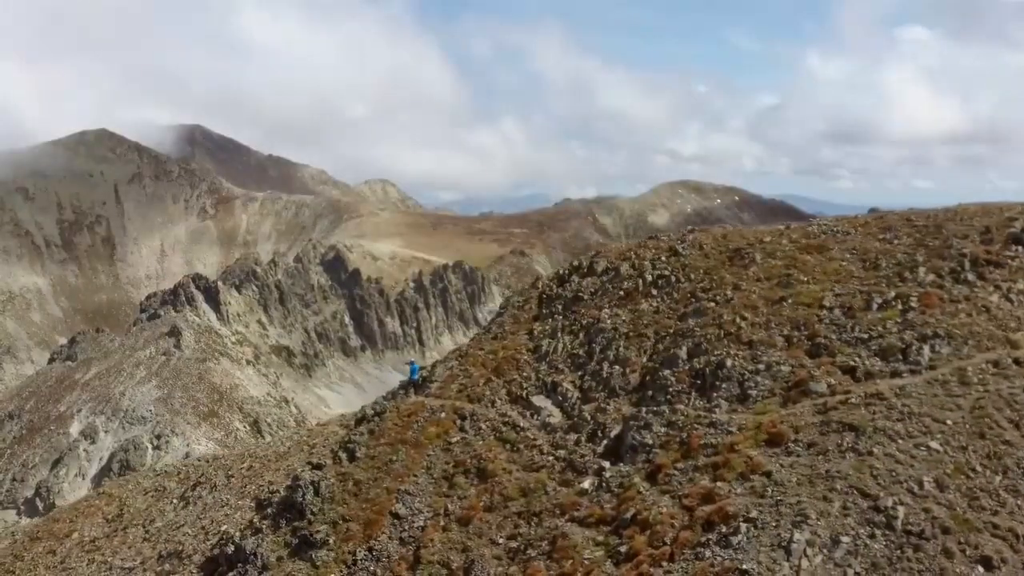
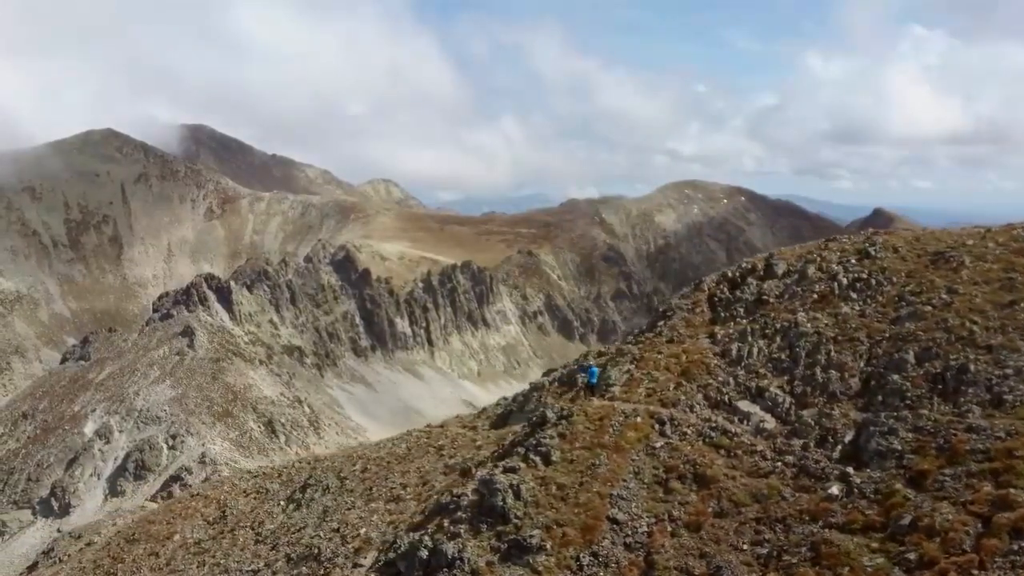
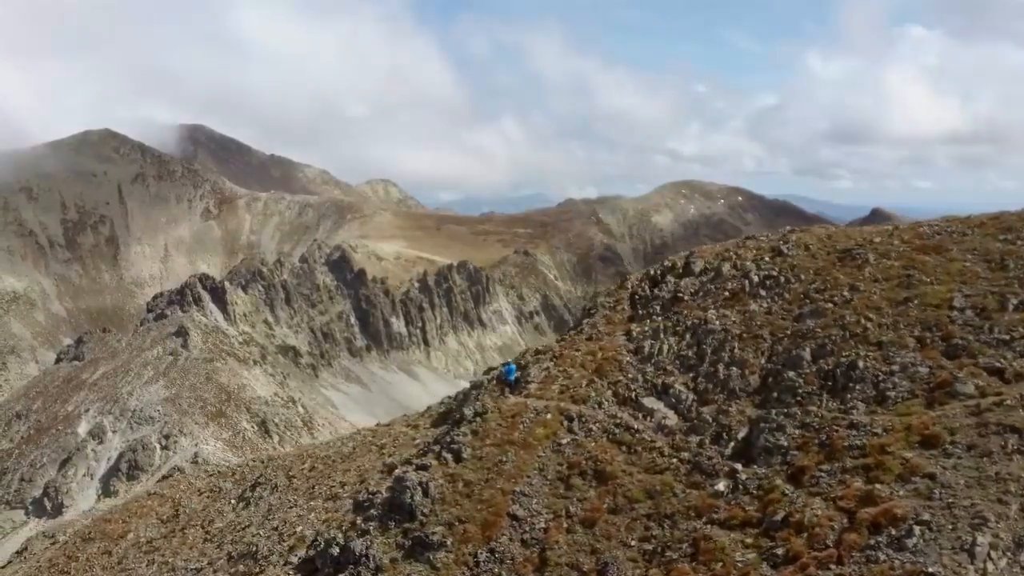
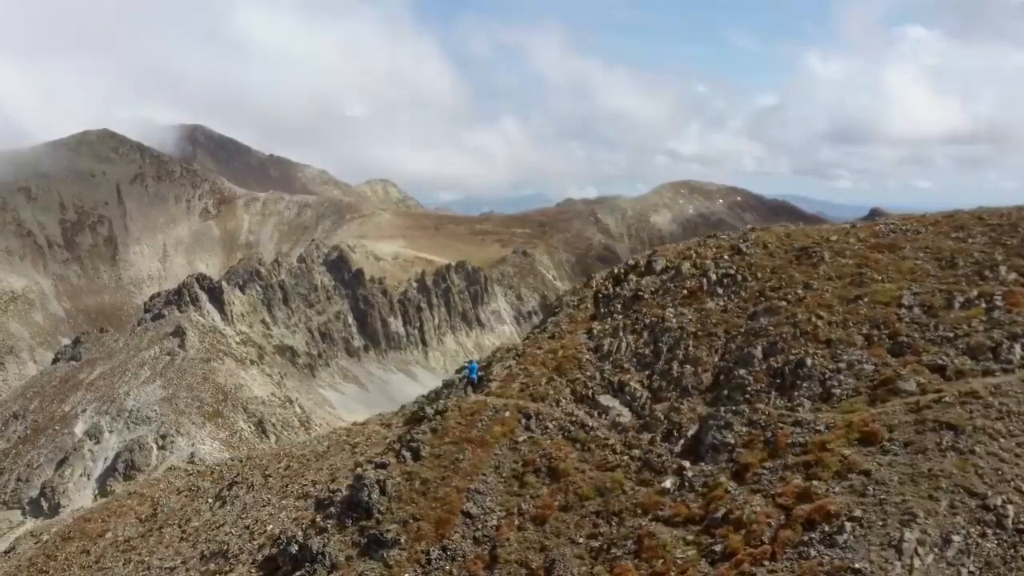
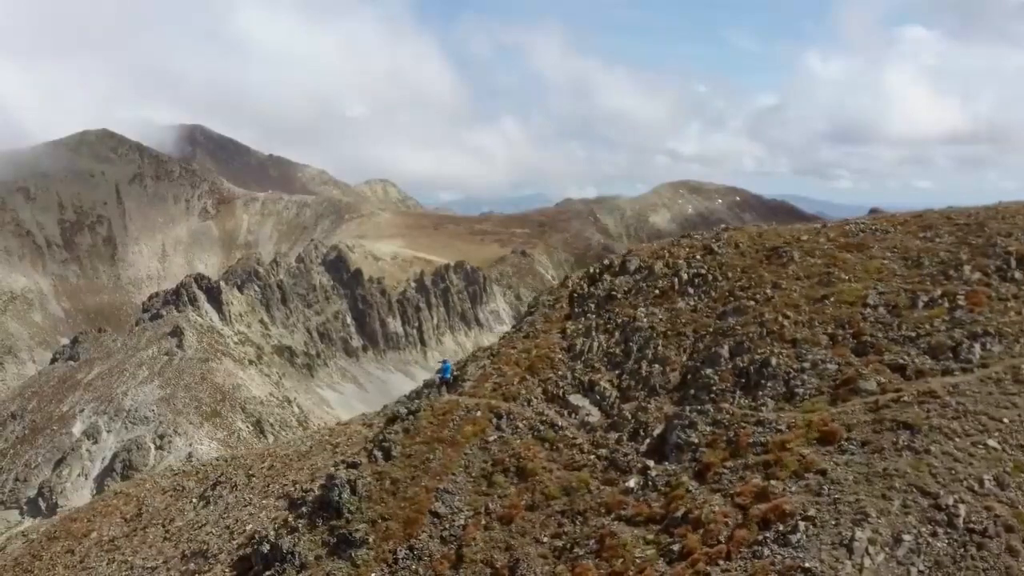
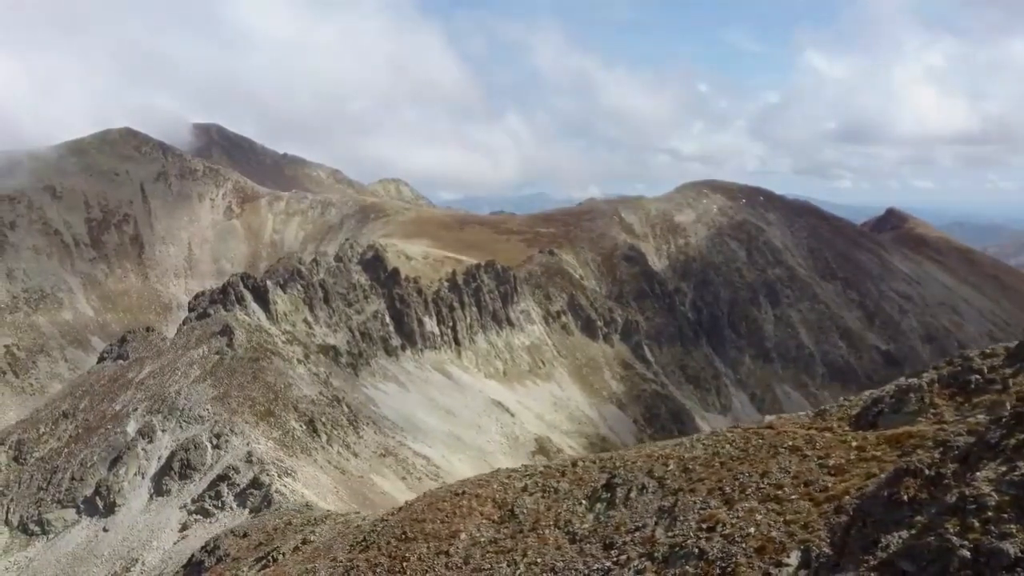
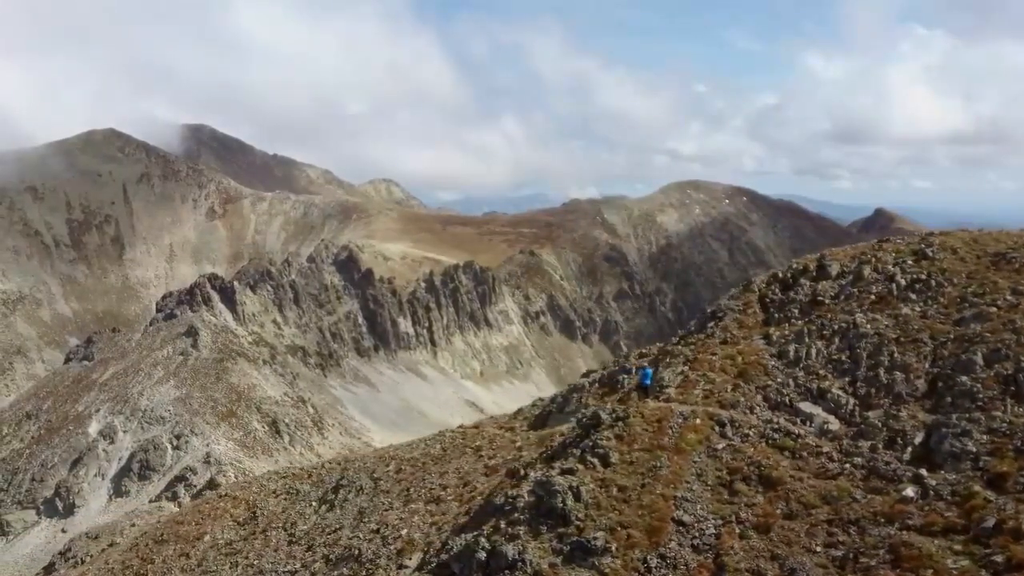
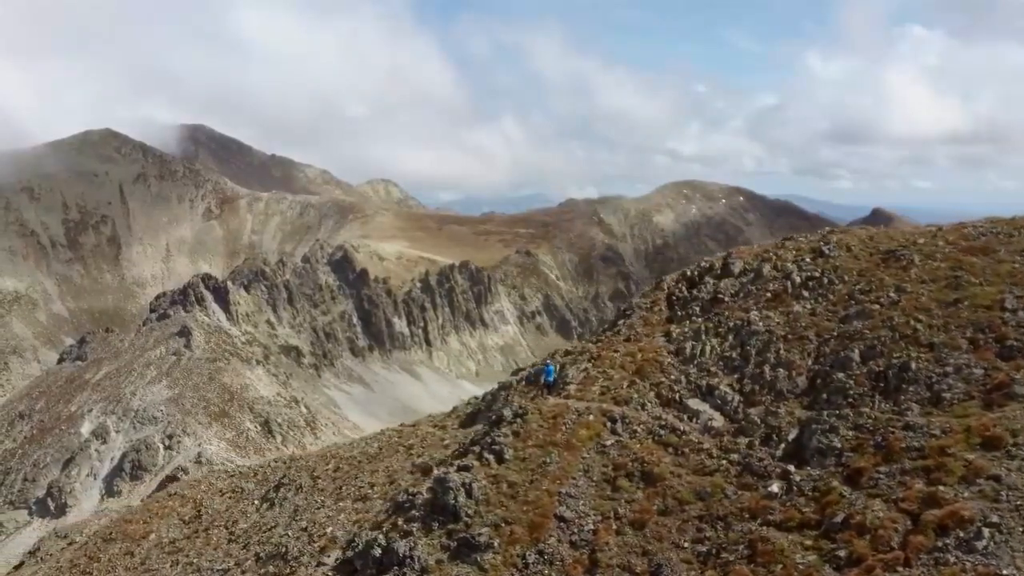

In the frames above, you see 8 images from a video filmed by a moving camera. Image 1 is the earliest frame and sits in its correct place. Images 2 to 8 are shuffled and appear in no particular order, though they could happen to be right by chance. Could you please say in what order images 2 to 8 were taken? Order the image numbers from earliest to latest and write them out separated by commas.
5, 4, 3, 8, 2, 7, 6
